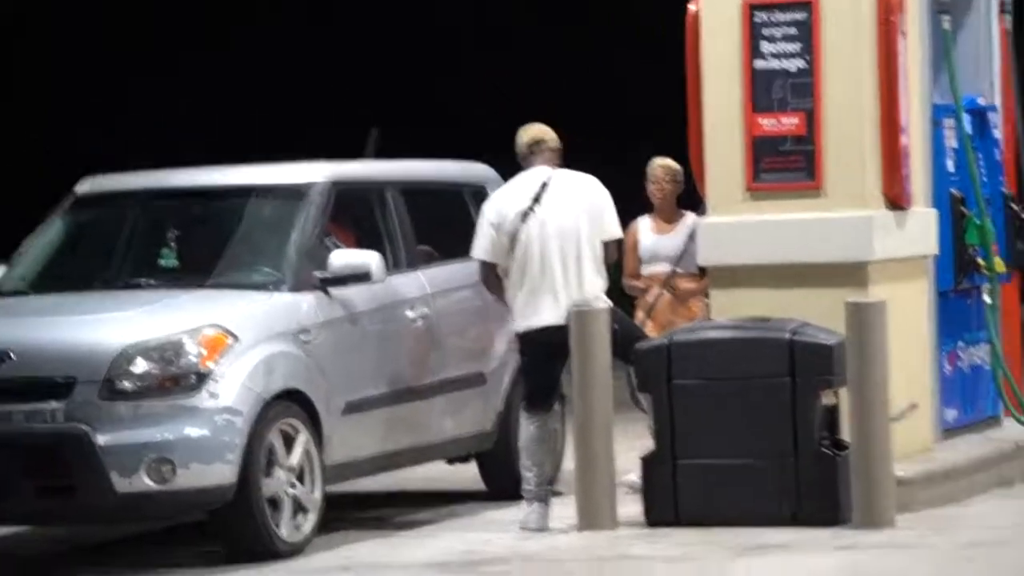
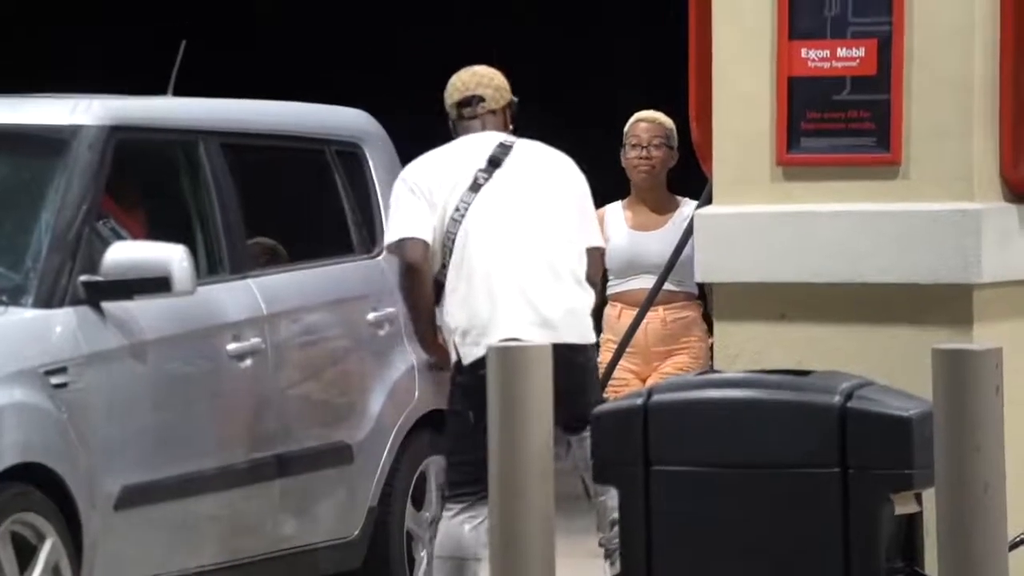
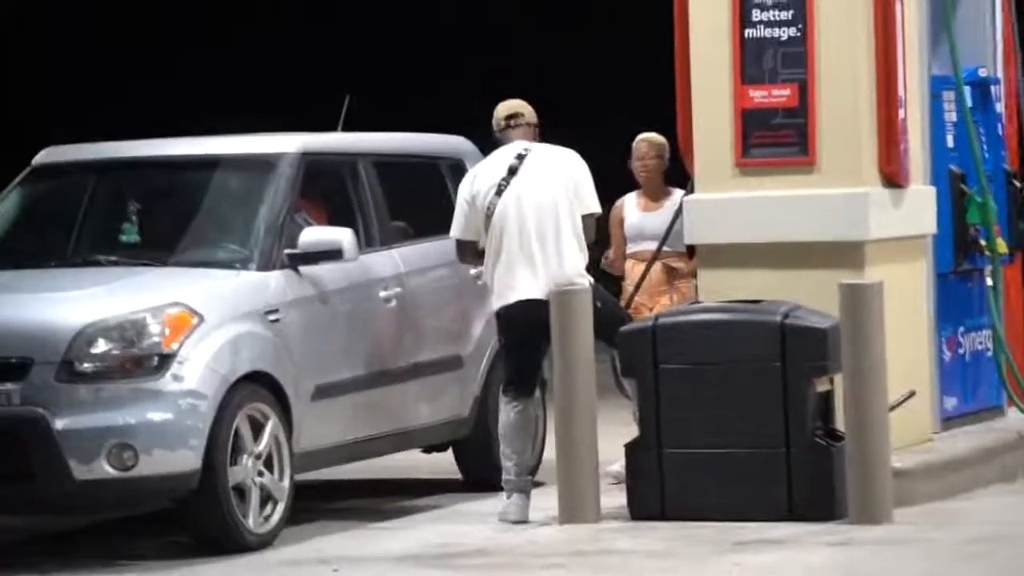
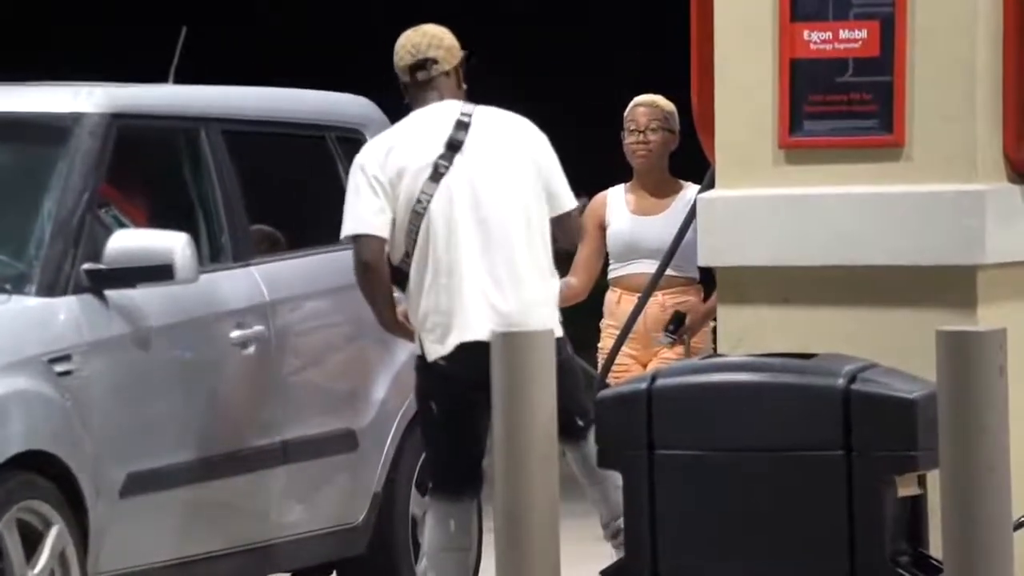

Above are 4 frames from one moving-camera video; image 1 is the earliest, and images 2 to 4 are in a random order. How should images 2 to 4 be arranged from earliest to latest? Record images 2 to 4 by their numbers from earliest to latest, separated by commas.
3, 4, 2
